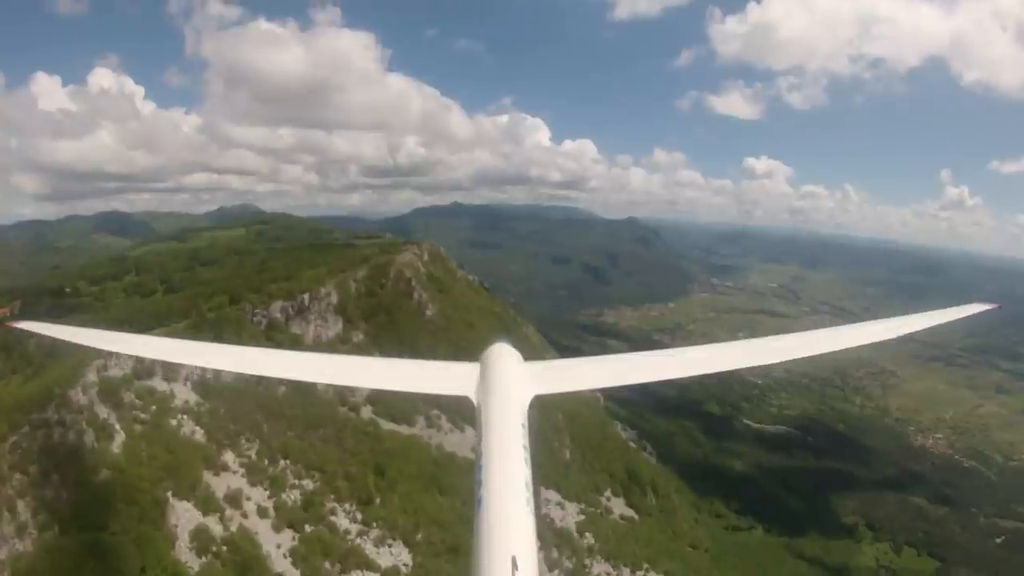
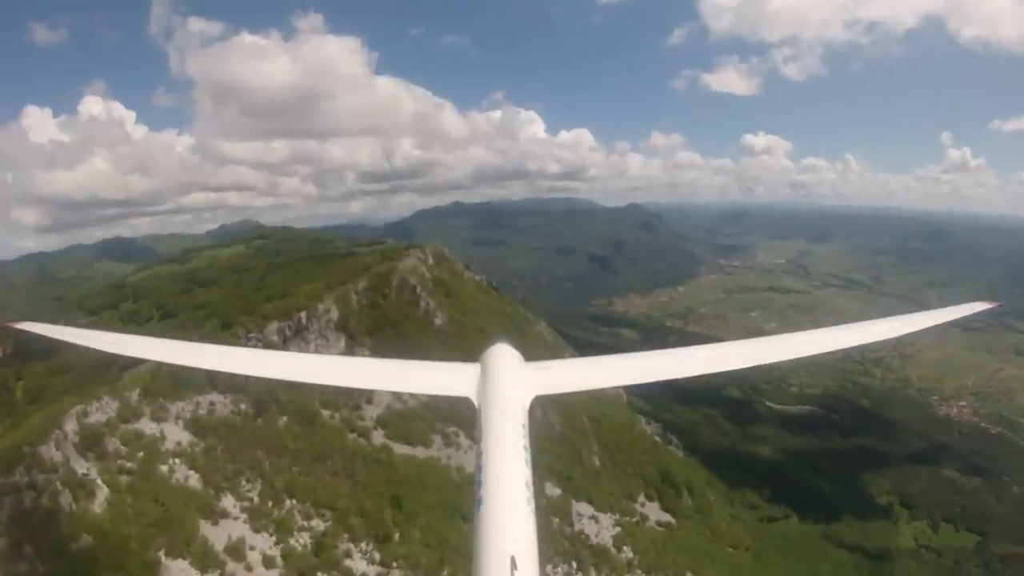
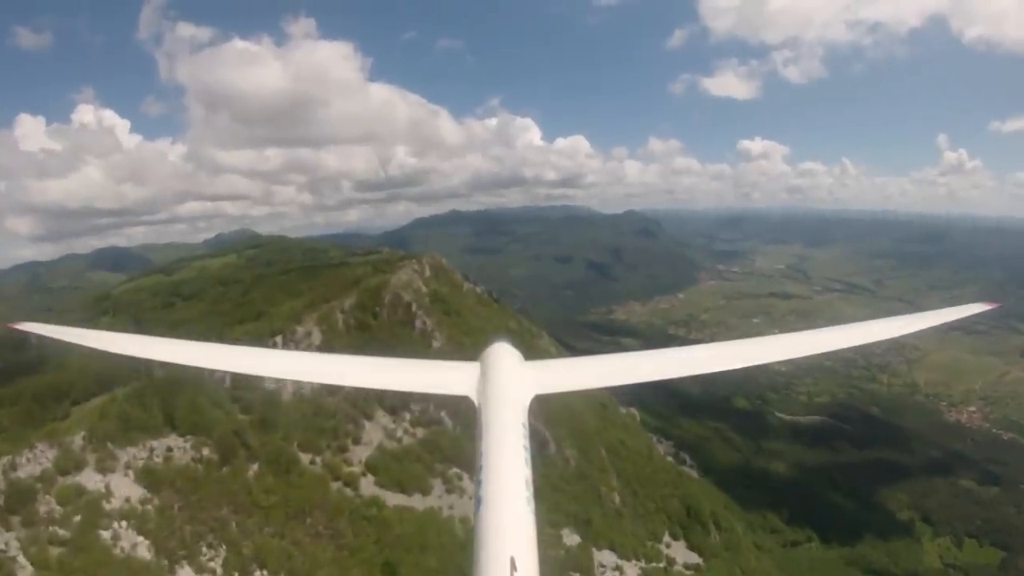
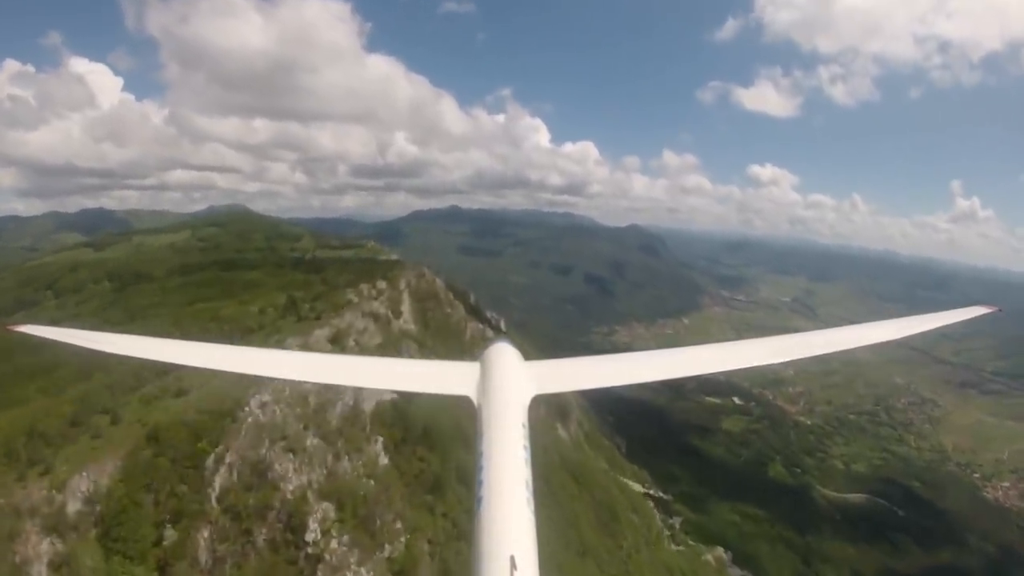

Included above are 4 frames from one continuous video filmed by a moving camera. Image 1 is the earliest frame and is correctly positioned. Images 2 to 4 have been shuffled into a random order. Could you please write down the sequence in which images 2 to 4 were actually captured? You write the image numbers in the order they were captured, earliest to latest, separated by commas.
2, 3, 4
